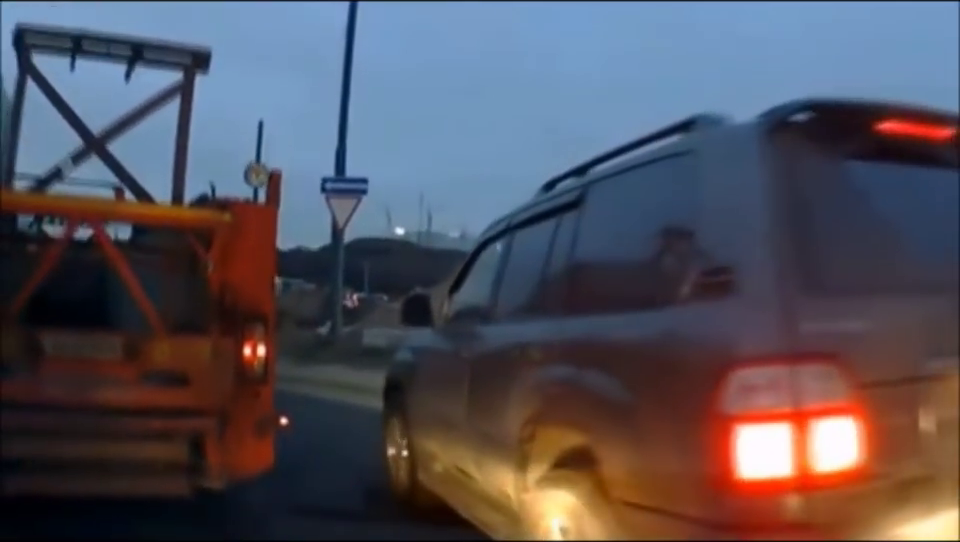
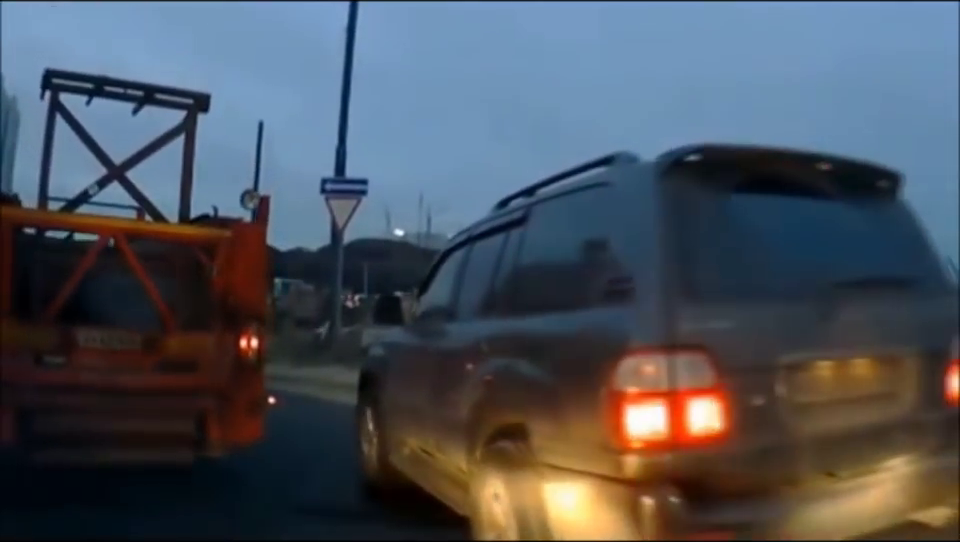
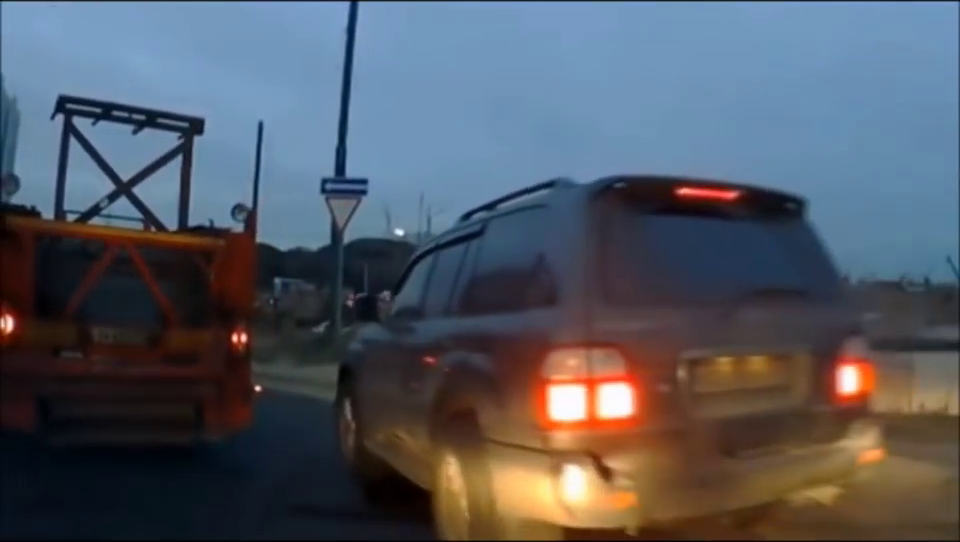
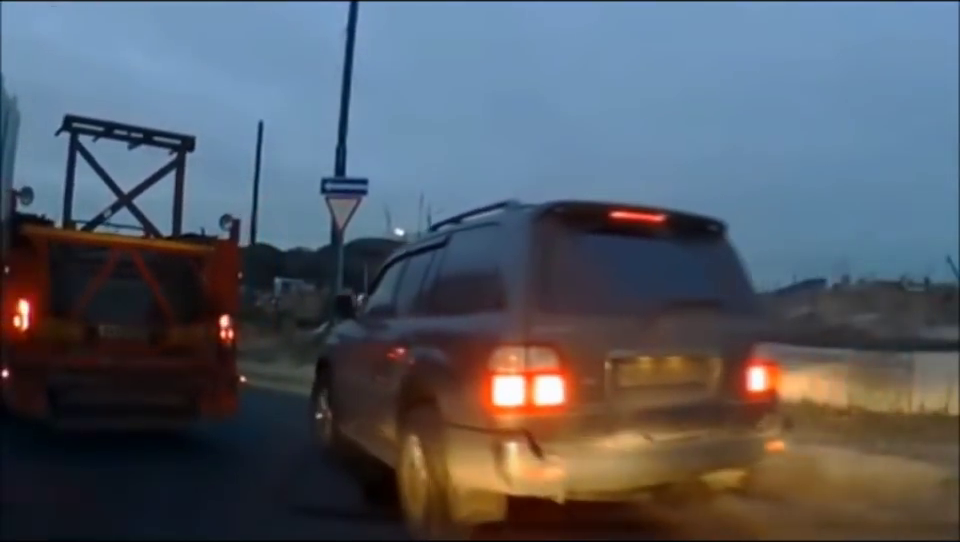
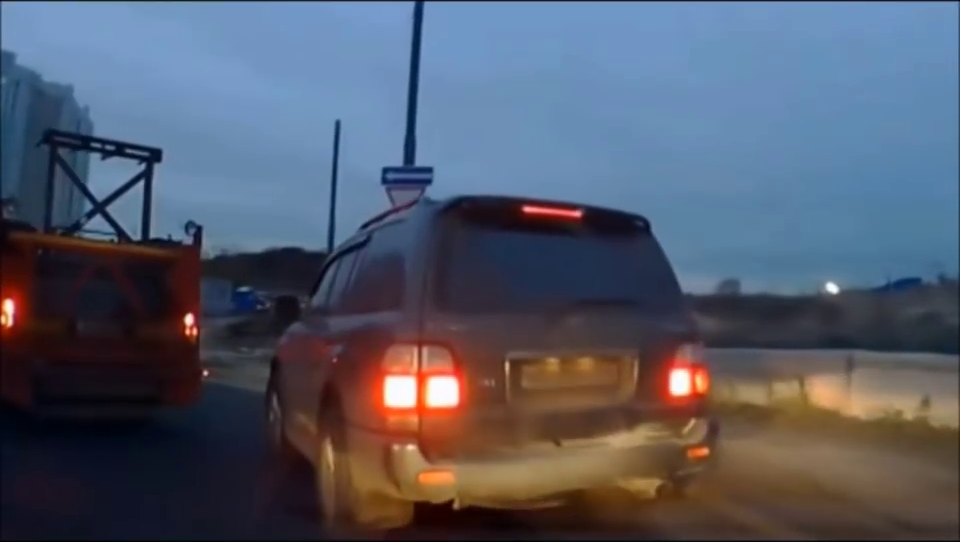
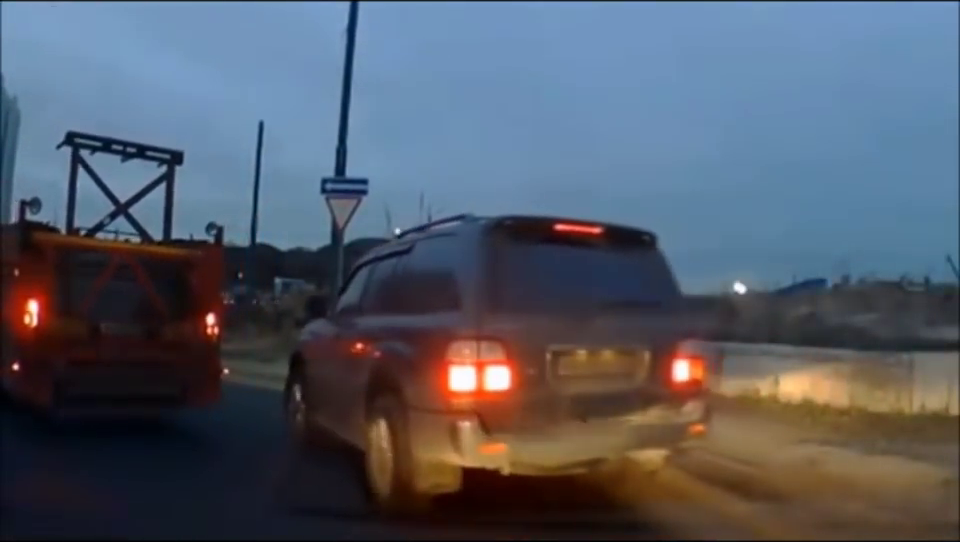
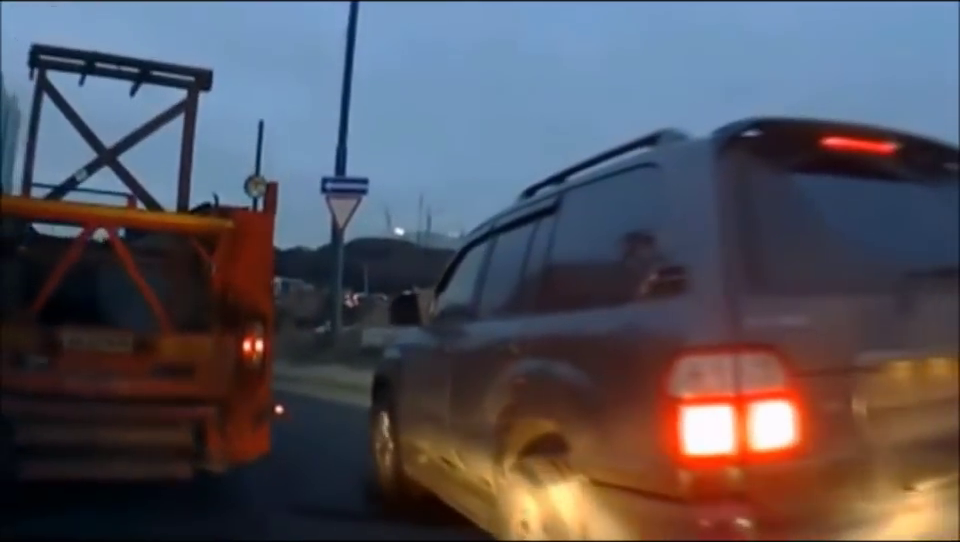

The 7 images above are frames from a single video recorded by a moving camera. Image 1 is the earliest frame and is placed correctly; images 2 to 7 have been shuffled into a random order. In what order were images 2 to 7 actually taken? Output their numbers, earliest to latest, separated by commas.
7, 2, 3, 4, 6, 5
